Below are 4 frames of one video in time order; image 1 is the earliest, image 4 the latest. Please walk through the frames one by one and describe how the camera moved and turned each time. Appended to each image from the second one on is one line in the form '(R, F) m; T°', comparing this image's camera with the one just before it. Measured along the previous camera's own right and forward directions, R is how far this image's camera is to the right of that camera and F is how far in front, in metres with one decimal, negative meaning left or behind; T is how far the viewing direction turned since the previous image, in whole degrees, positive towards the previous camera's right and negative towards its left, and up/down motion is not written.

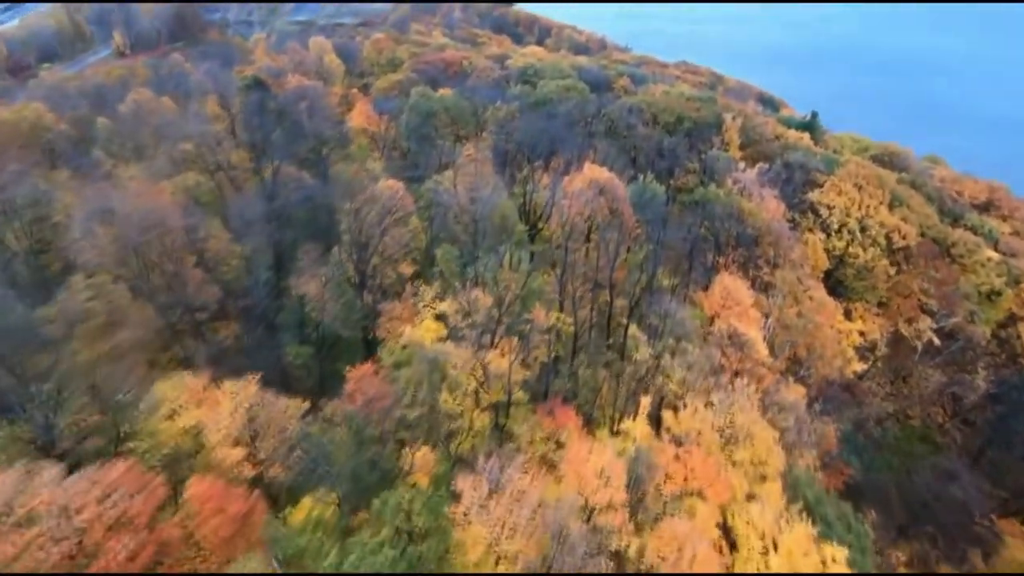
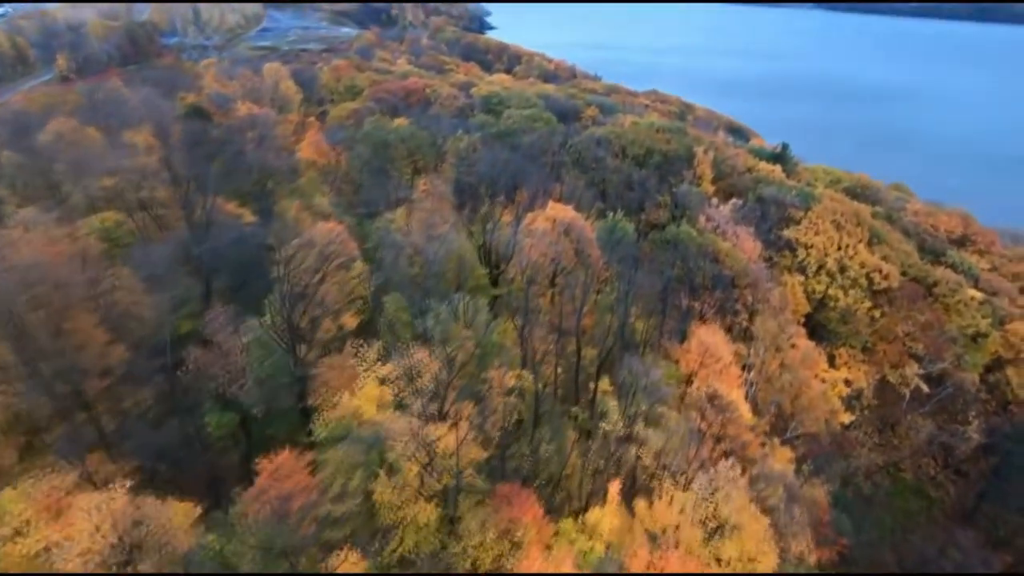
(+0.7, +1.9) m; +3°
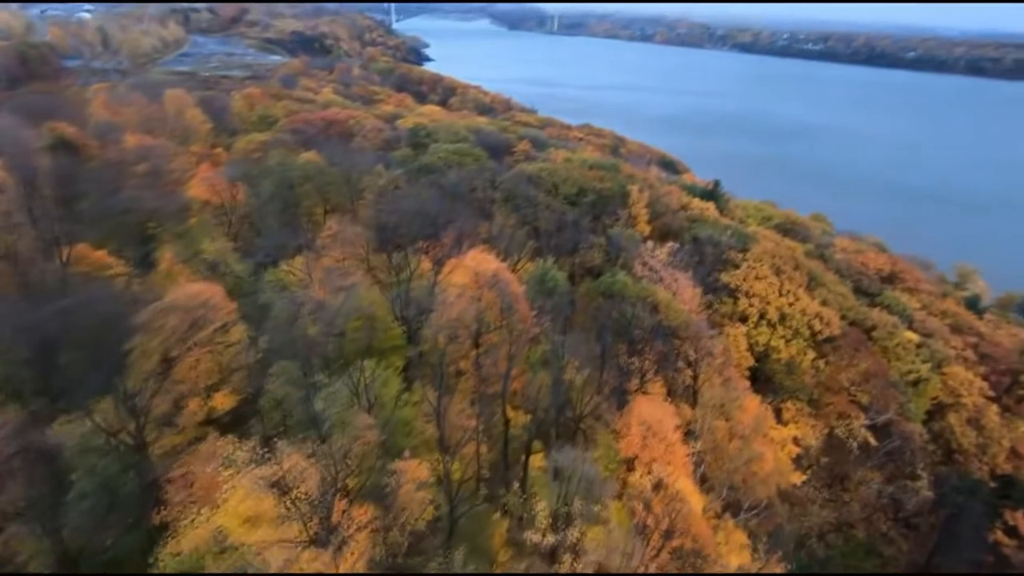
(+0.9, +2.3) m; +6°
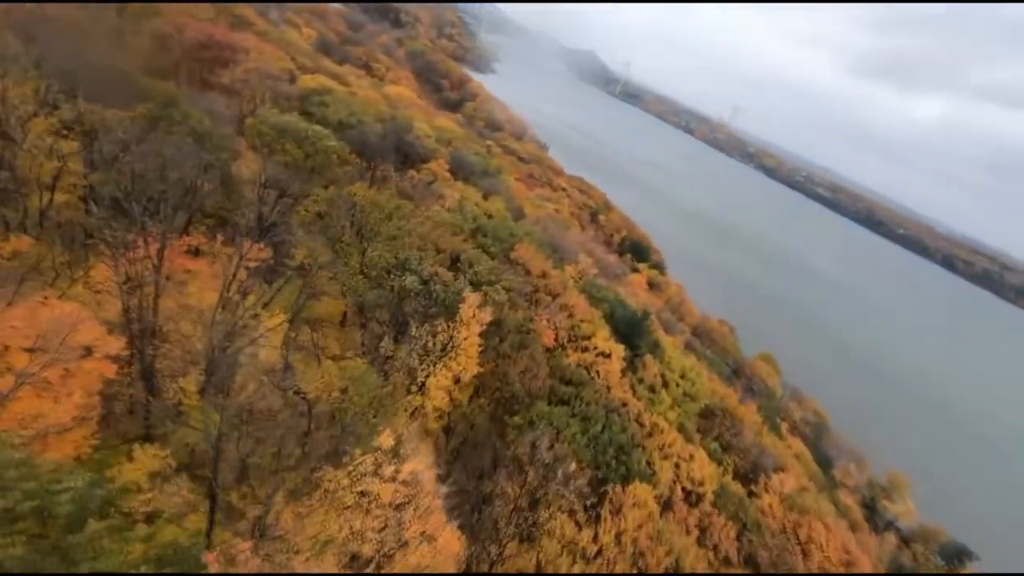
(+6.6, +11.4) m; +2°
